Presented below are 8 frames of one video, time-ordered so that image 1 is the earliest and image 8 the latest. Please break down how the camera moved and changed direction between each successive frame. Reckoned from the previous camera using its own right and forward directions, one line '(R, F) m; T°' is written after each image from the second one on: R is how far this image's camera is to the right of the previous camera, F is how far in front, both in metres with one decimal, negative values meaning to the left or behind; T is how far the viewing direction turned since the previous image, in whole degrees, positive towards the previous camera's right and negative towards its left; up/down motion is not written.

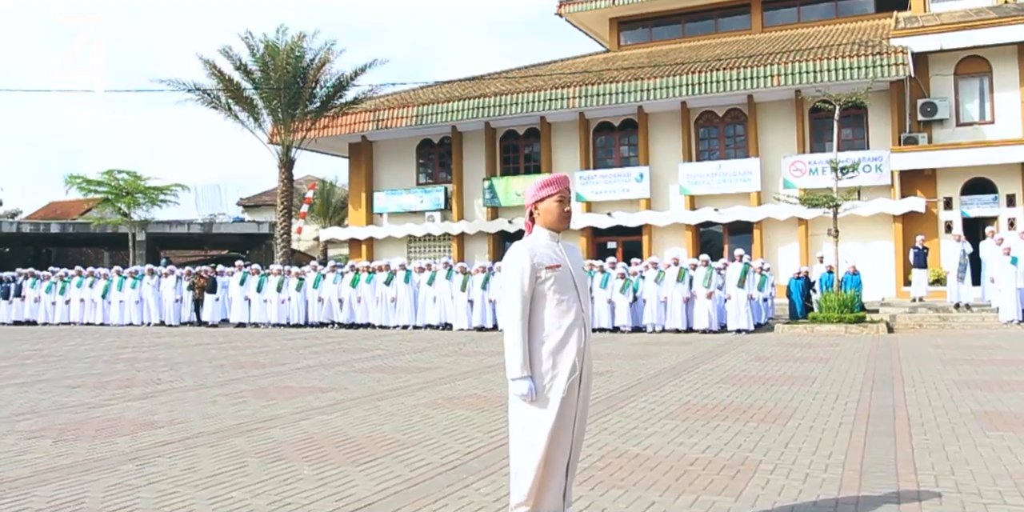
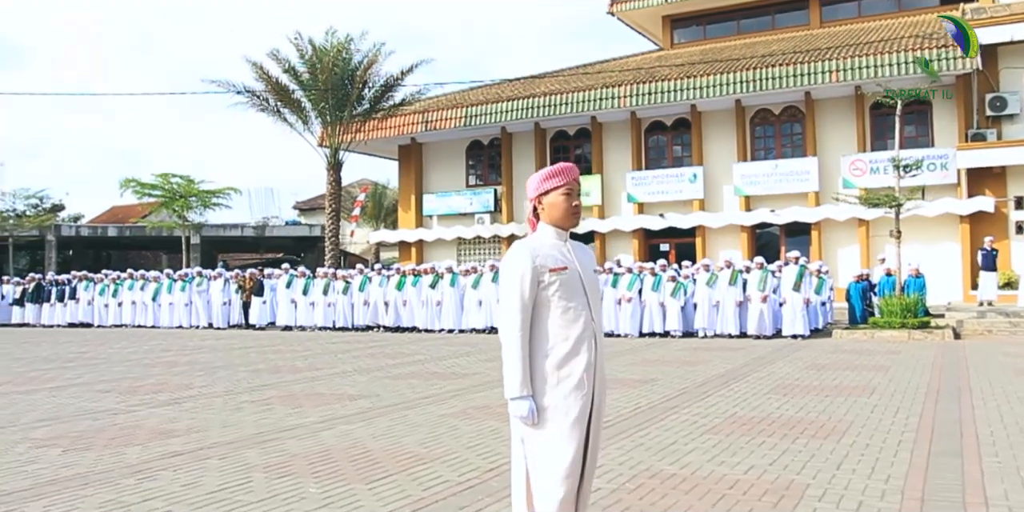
(+0.2, +0.5) m; -3°
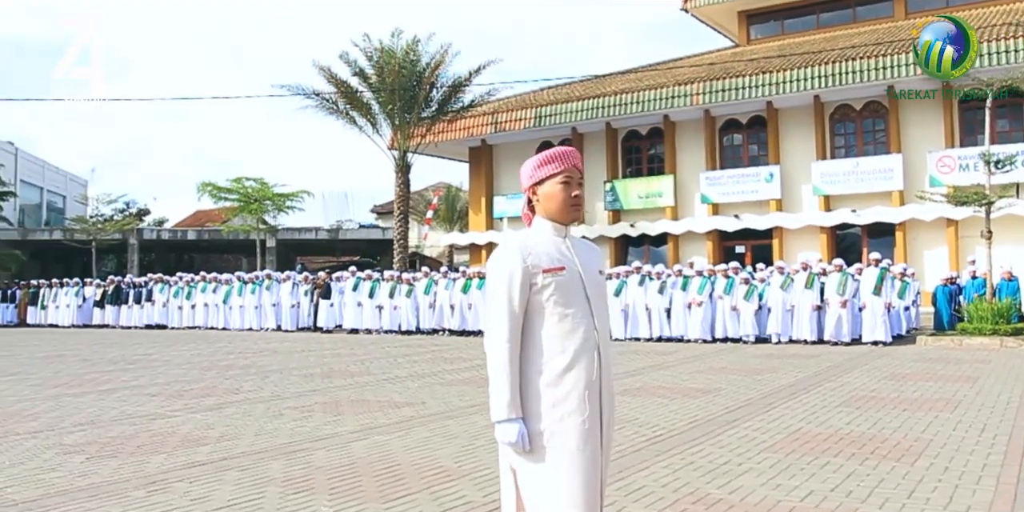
(+0.3, +0.5) m; -5°
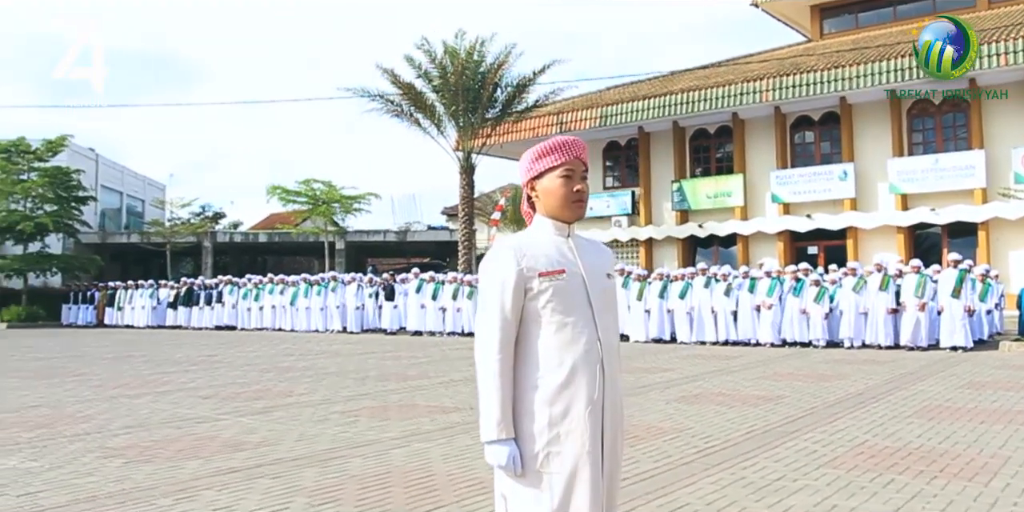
(+0.2, +0.3) m; -4°
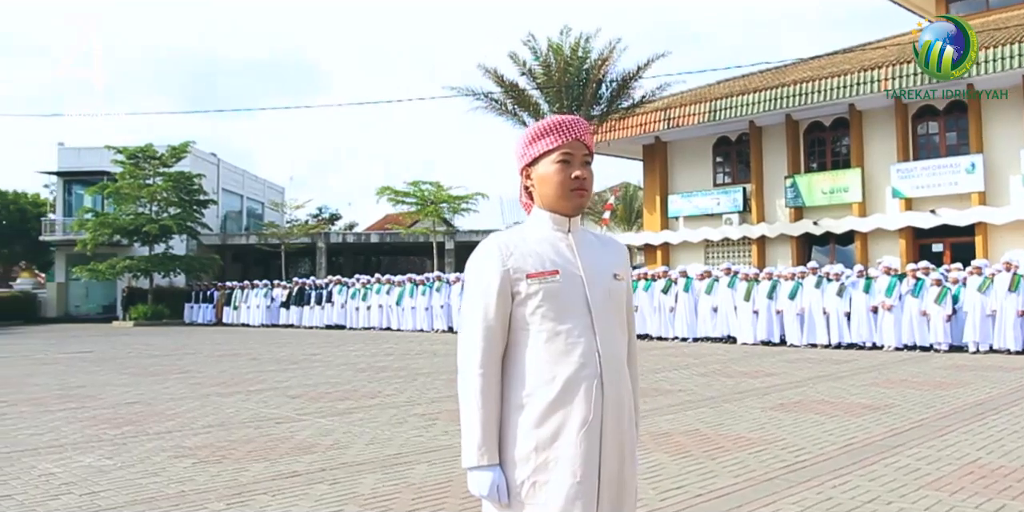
(+0.3, +0.4) m; -7°
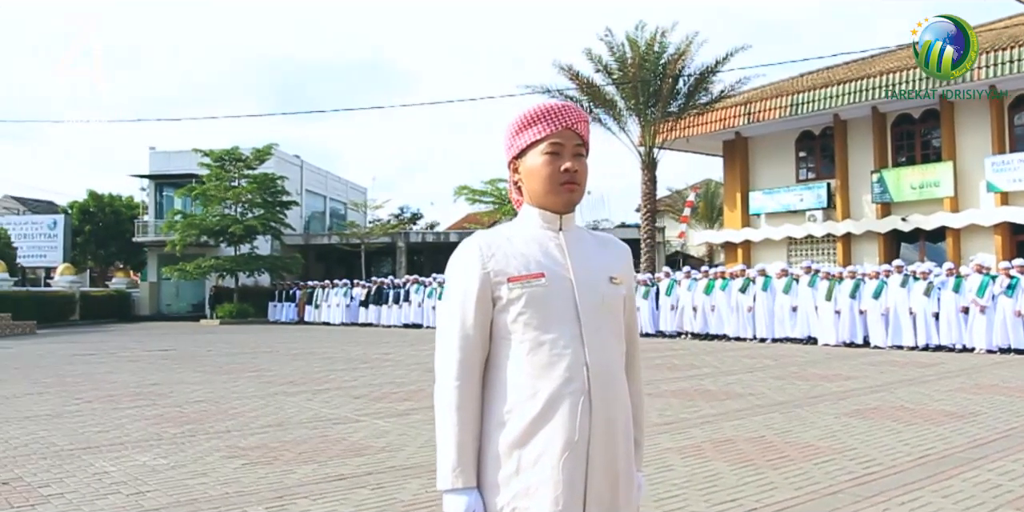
(+0.2, +0.2) m; -5°
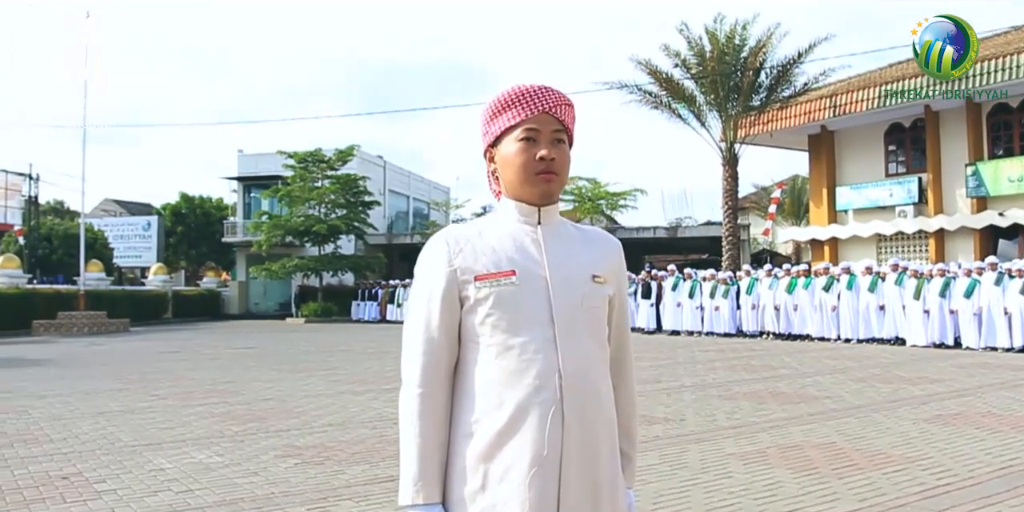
(+0.2, +0.2) m; -5°
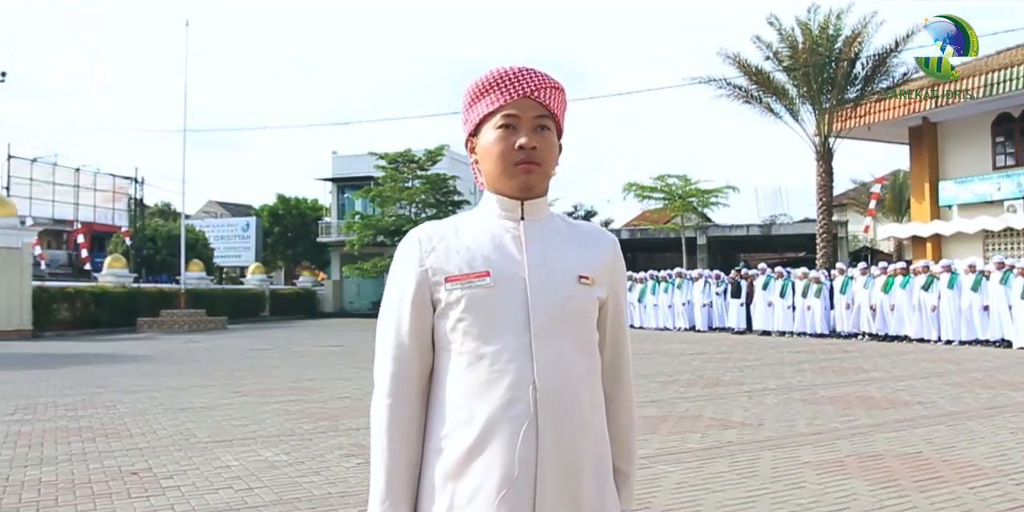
(+0.2, +0.2) m; -6°
